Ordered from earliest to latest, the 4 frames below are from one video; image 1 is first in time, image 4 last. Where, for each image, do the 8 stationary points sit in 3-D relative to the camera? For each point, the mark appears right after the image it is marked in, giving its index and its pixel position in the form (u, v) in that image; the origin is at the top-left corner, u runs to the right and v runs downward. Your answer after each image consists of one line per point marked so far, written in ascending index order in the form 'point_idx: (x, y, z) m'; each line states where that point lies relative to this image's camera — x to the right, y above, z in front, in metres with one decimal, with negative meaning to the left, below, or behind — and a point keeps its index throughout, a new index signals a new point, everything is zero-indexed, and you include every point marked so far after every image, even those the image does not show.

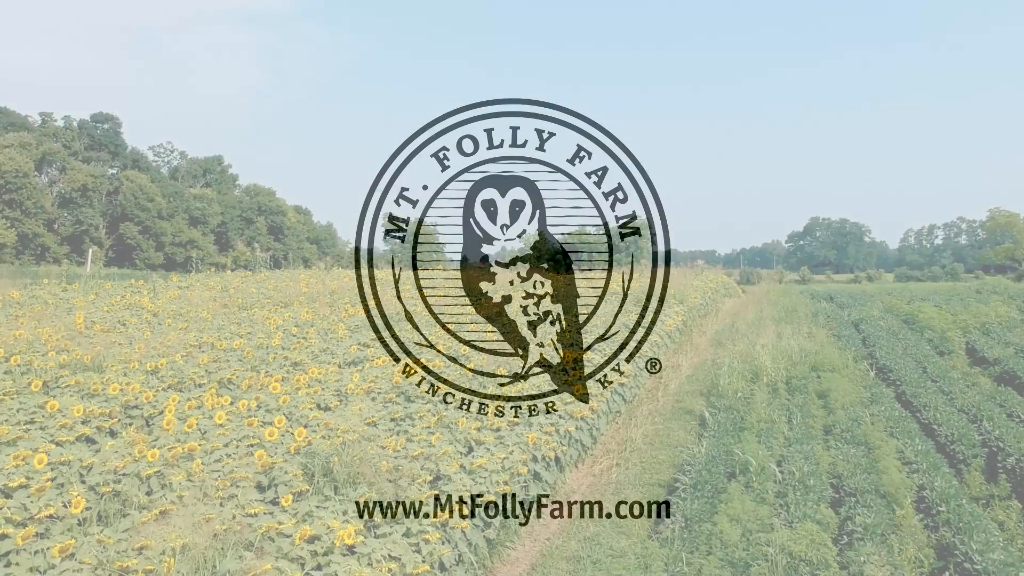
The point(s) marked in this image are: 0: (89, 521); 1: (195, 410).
0: (-1.4, -0.8, +3.6) m
1: (-1.6, -0.6, +5.4) m
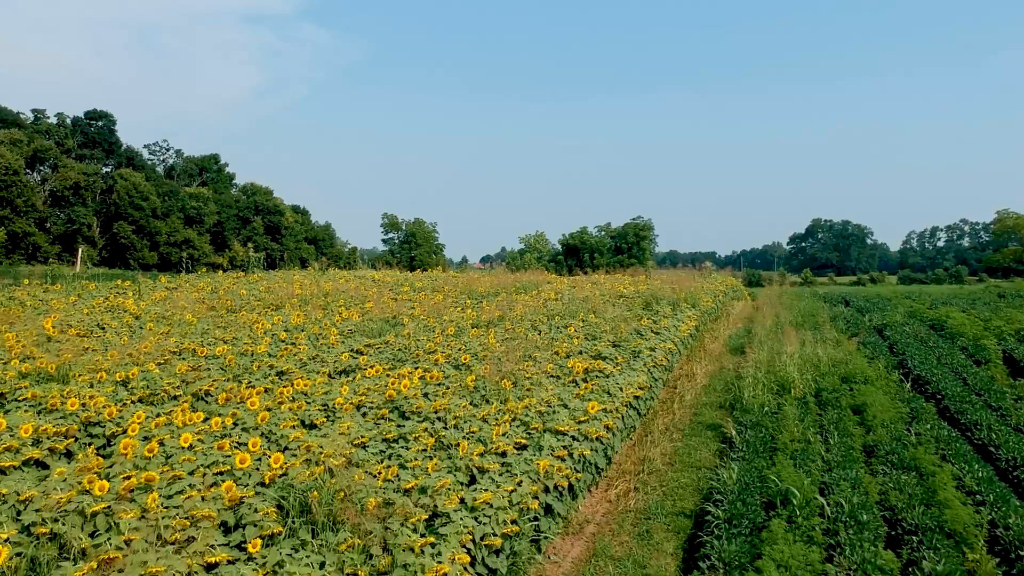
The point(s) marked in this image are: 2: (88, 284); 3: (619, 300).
0: (-1.4, -0.8, +3.0) m
1: (-1.5, -0.6, +4.8) m
2: (-5.4, +0.1, +13.8) m
3: (+1.1, -0.1, +11.6) m
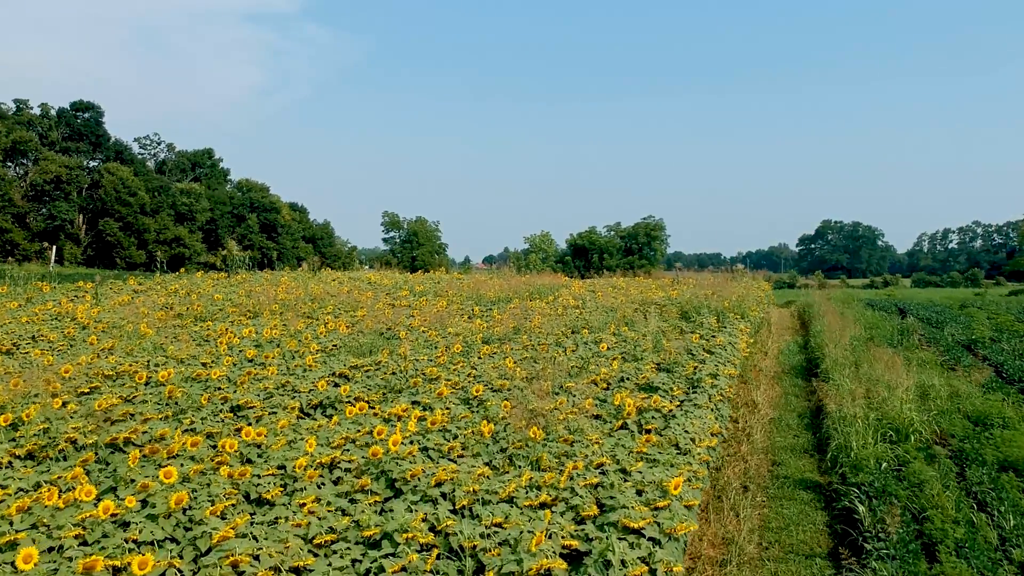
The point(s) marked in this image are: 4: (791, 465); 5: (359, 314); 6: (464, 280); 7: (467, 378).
0: (-1.2, -0.8, +1.4) m
1: (-1.4, -0.7, +3.2) m
2: (-5.2, 0.0, +12.2) m
3: (+1.3, -0.2, +9.9) m
4: (+1.4, -0.9, +5.6) m
5: (-1.3, -0.2, +9.7) m
6: (-0.6, +0.1, +14.5) m
7: (-0.2, -0.5, +5.9) m
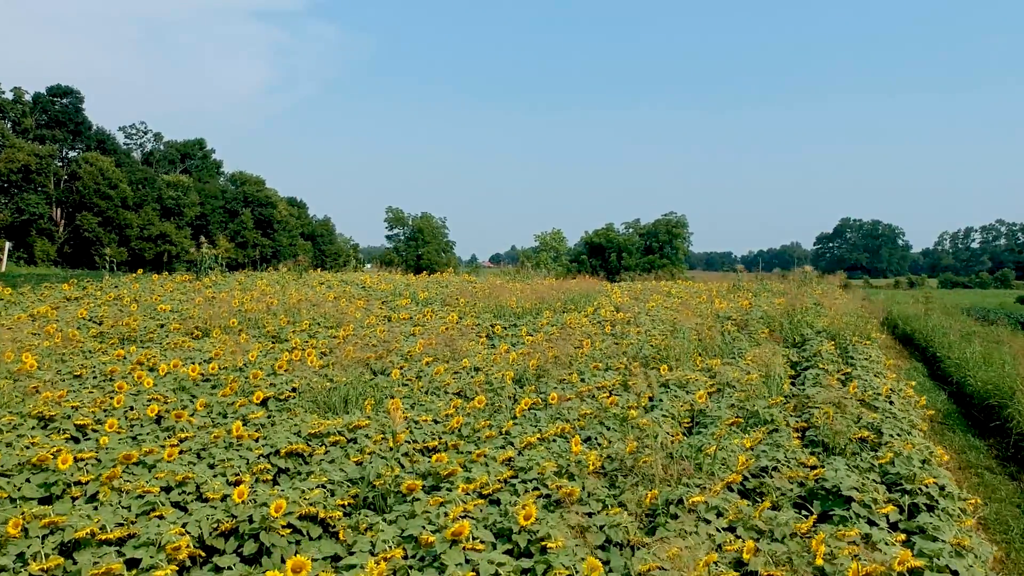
0: (-1.1, -0.9, -1.2) m
1: (-1.2, -0.7, +0.6) m
2: (-5.0, 0.0, +9.7) m
3: (+1.5, -0.3, +7.4) m
4: (+1.6, -1.0, +3.0) m
5: (-1.1, -0.3, +7.1) m
6: (-0.4, 0.0, +12.0) m
7: (0.0, -0.6, +3.3) m
